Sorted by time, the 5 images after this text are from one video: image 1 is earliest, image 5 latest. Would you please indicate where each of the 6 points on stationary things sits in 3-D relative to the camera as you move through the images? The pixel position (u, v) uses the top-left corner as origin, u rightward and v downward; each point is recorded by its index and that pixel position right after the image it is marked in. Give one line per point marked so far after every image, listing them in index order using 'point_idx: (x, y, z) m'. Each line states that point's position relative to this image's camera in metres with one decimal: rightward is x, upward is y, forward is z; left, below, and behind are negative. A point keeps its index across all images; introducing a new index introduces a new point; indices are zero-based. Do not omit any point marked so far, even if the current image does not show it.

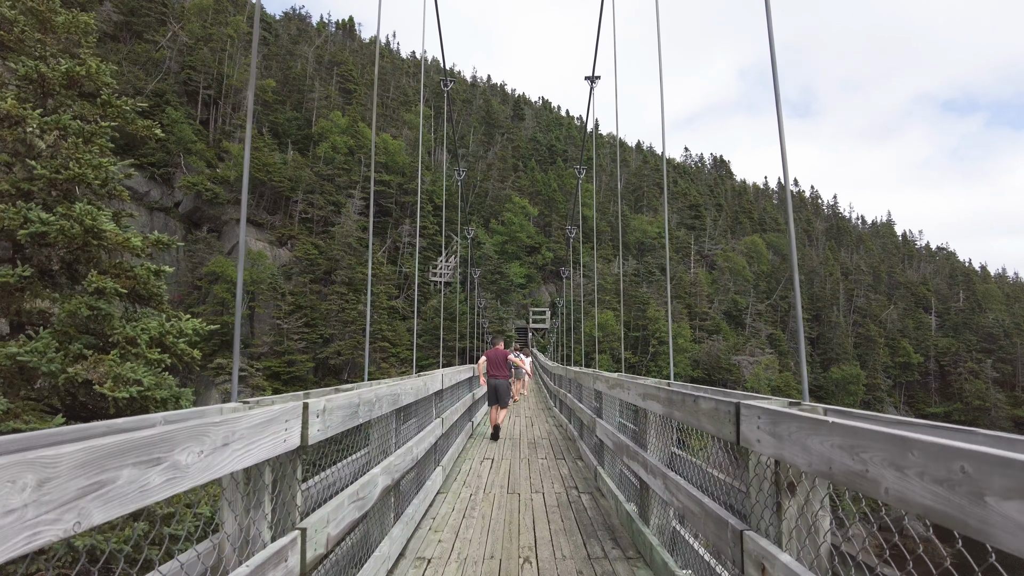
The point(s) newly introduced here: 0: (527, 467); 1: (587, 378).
0: (+0.2, -2.5, +7.2) m
1: (+1.0, -1.3, +7.3) m
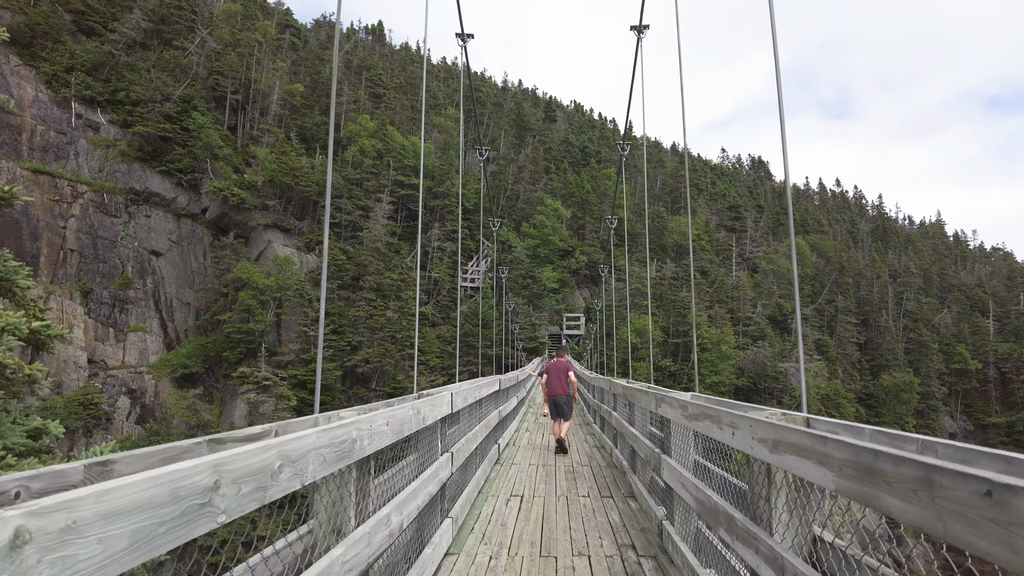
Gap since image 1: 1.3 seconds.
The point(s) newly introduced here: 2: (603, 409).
0: (+0.6, -2.4, +5.5) m
1: (+1.4, -1.2, +5.6) m
2: (+1.8, -2.4, +10.0) m
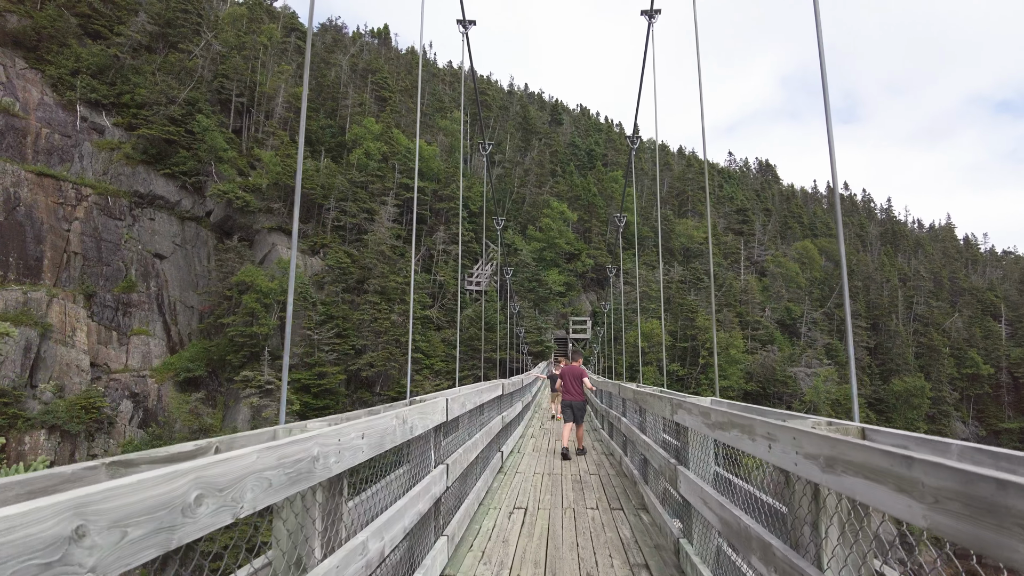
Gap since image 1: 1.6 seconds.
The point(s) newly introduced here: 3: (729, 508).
0: (+0.6, -2.4, +5.1) m
1: (+1.4, -1.2, +5.2) m
2: (+1.9, -2.4, +9.6) m
3: (+1.2, -1.2, +2.8) m
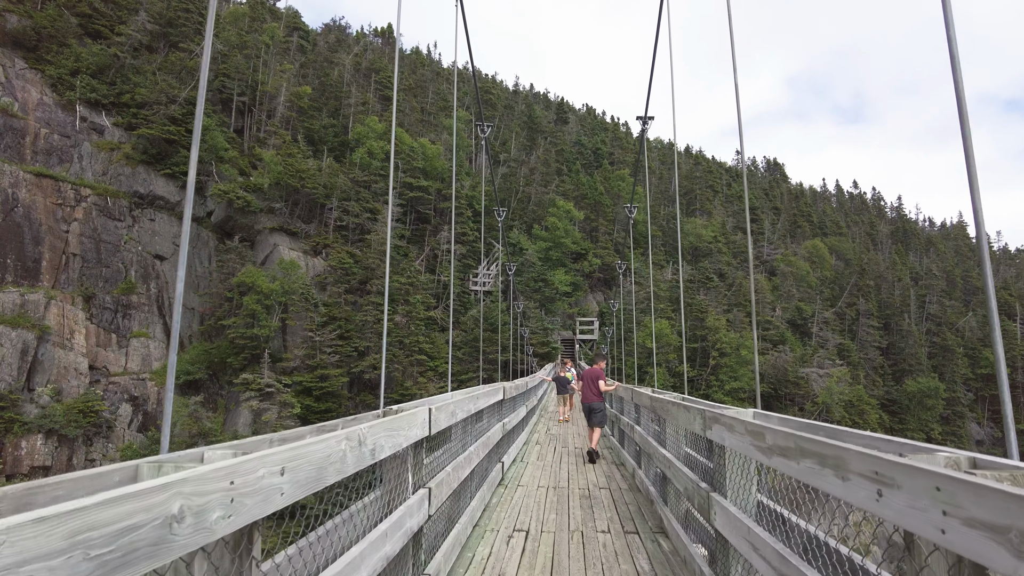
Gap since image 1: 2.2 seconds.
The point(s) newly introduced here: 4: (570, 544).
0: (+0.6, -2.3, +4.4) m
1: (+1.4, -1.1, +4.5) m
2: (+2.0, -2.4, +8.9) m
3: (+1.2, -1.1, +2.1) m
4: (+0.6, -2.4, +4.7) m
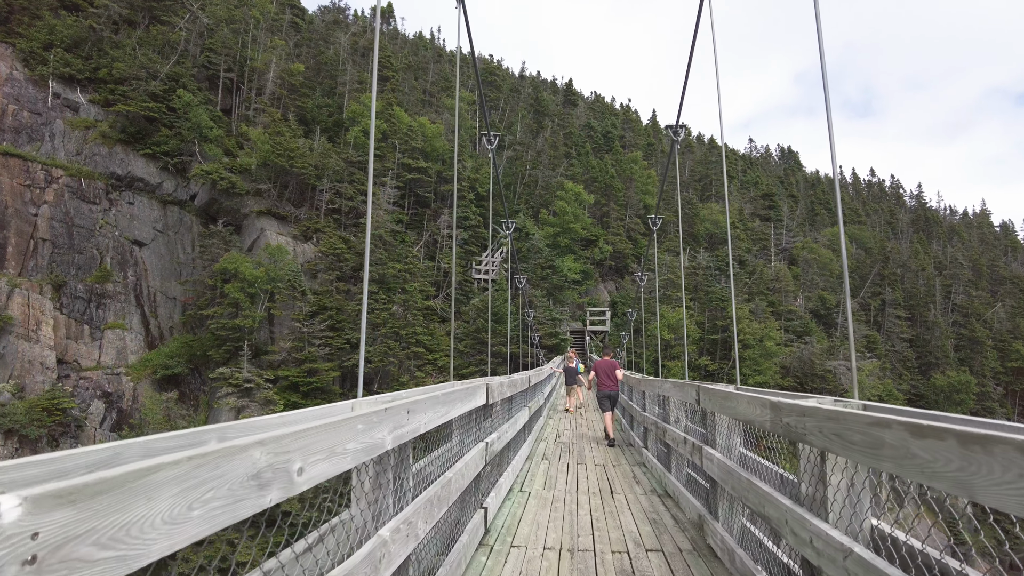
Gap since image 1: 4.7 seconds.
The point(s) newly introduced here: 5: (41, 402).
0: (+0.5, -1.8, +2.0) m
1: (+1.3, -0.6, +2.1) m
2: (+1.9, -1.8, +6.5) m
3: (+1.0, -0.7, -0.3) m
4: (+0.5, -1.9, +2.3) m
5: (-18.5, -4.4, +19.4) m
